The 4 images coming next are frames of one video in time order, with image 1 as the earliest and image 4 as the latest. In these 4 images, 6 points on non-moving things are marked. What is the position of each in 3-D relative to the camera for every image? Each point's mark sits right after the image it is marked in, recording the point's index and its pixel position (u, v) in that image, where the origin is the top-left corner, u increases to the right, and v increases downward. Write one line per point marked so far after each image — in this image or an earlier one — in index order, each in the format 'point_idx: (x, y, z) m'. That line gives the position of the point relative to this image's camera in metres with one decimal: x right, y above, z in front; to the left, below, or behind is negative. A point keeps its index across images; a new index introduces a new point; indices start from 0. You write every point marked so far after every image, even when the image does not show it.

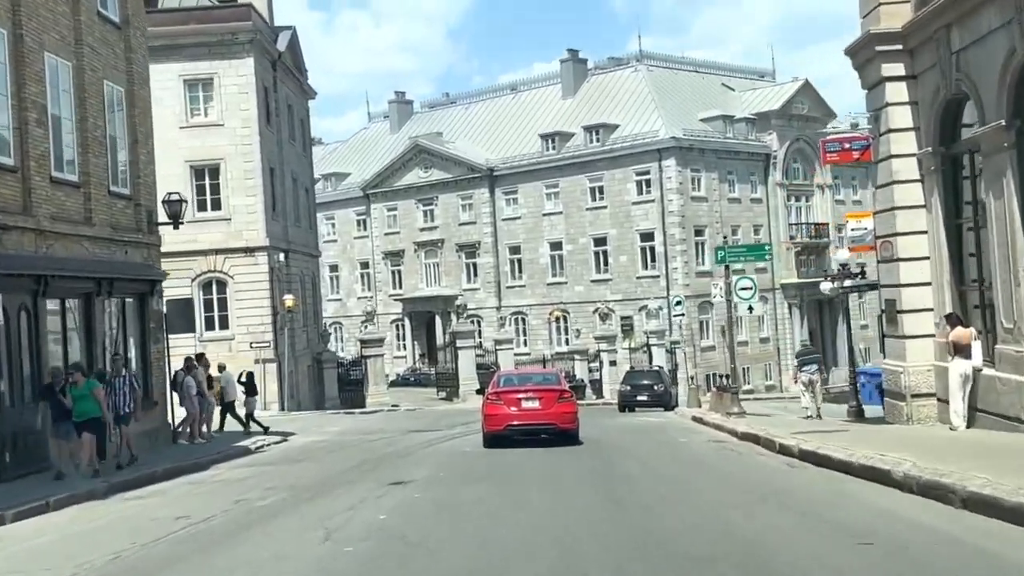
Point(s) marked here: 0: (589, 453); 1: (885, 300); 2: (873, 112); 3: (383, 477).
0: (+1.2, -2.7, +18.4) m
1: (+5.6, -0.2, +16.7) m
2: (+5.5, +2.7, +16.9) m
3: (-1.6, -2.4, +14.1) m
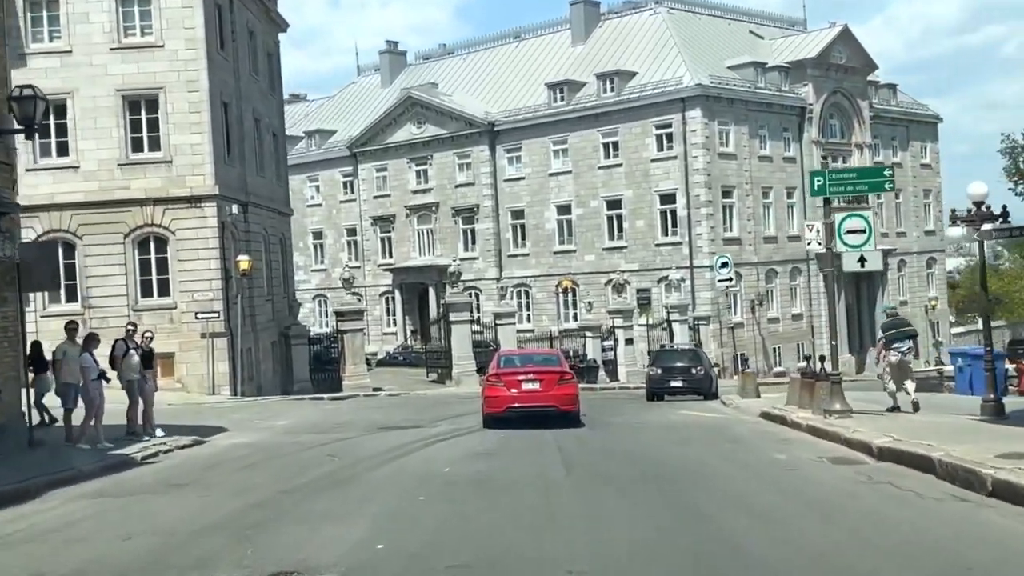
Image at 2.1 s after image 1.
0: (+1.3, -2.0, +11.5) m
1: (+5.7, +0.5, +9.8) m
2: (+5.6, +3.4, +9.9) m
3: (-1.6, -1.7, +7.2) m
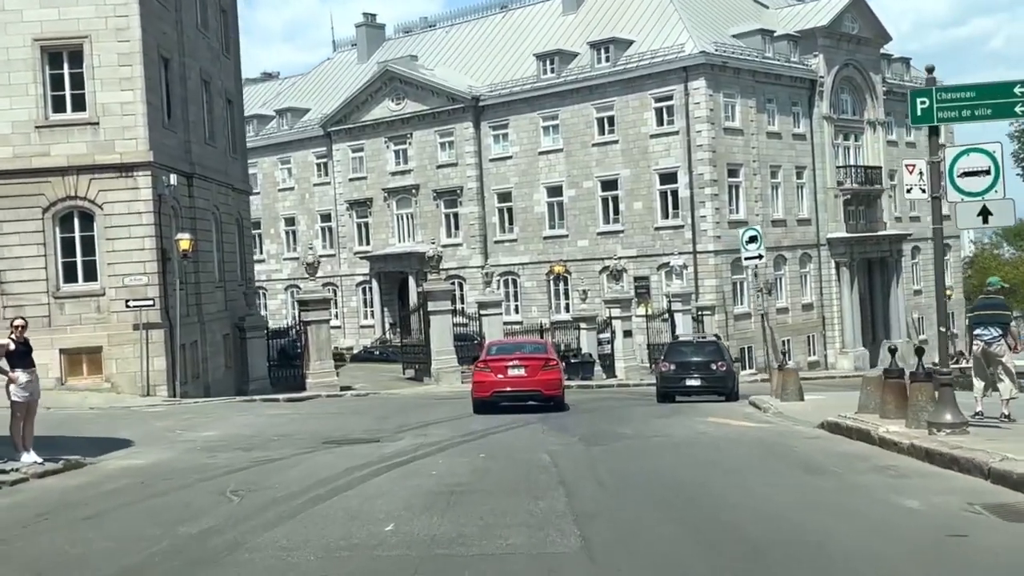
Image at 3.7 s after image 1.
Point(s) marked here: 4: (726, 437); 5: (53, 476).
0: (+1.2, -1.6, +7.0) m
1: (+5.6, +0.9, +5.3) m
2: (+5.4, +3.7, +5.4) m
3: (-1.7, -1.4, +2.7) m
4: (+2.6, -1.9, +13.9) m
5: (-5.2, -2.1, +12.7) m
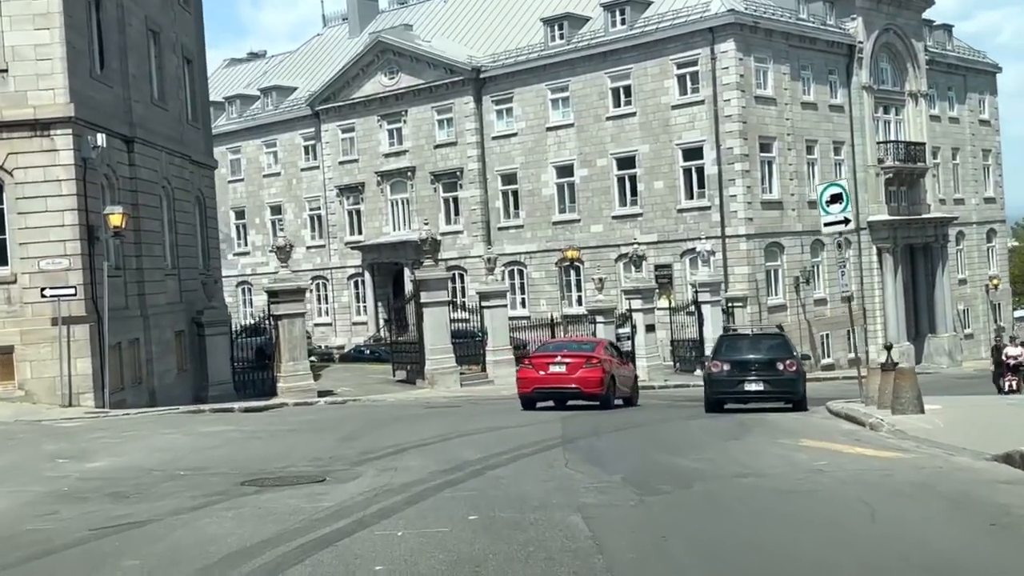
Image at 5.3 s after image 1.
0: (+1.2, -1.3, +1.8) m
1: (+5.6, +1.2, +0.1) m
2: (+5.4, +4.1, +0.2) m
3: (-1.7, -1.1, -2.5) m
4: (+2.7, -1.5, +8.7) m
5: (-5.1, -1.8, +7.5) m
